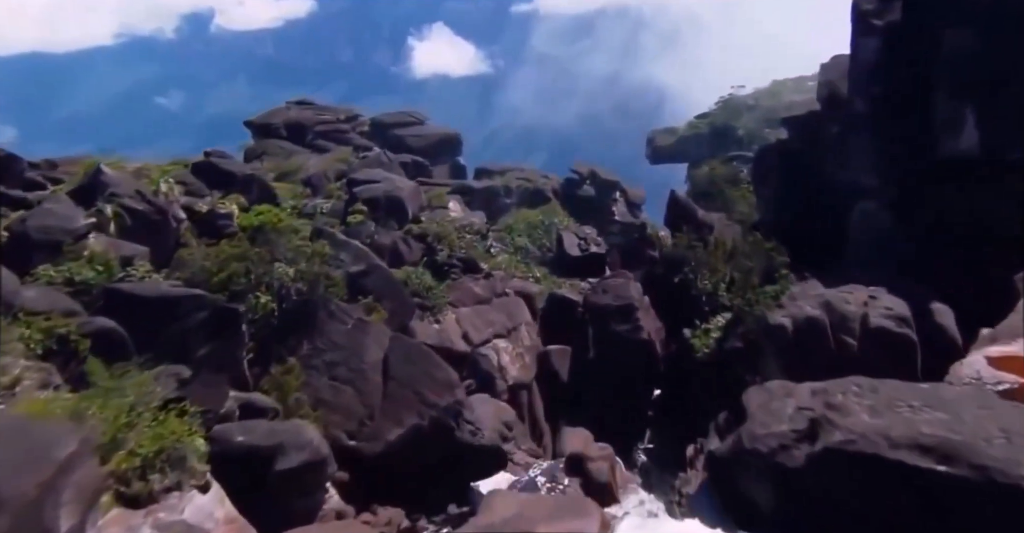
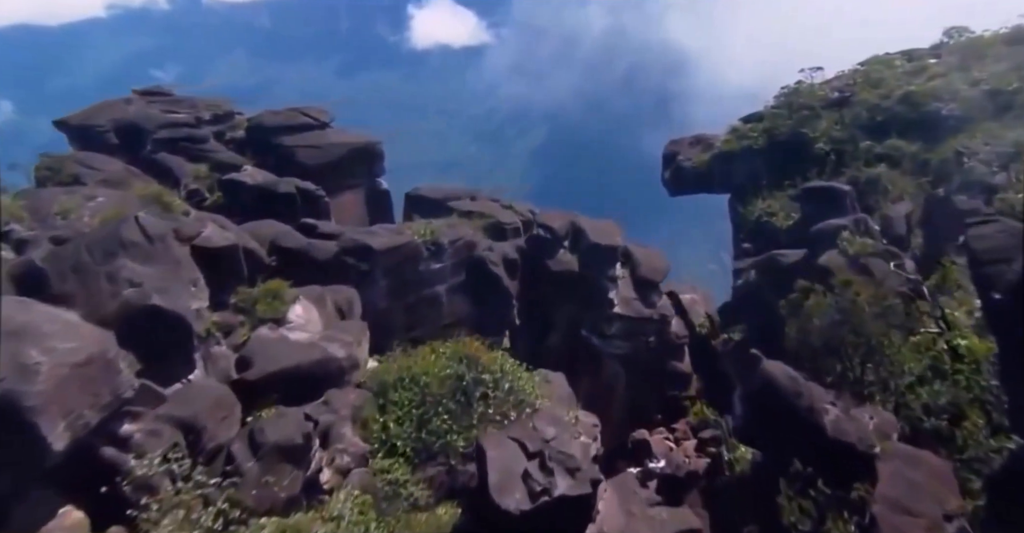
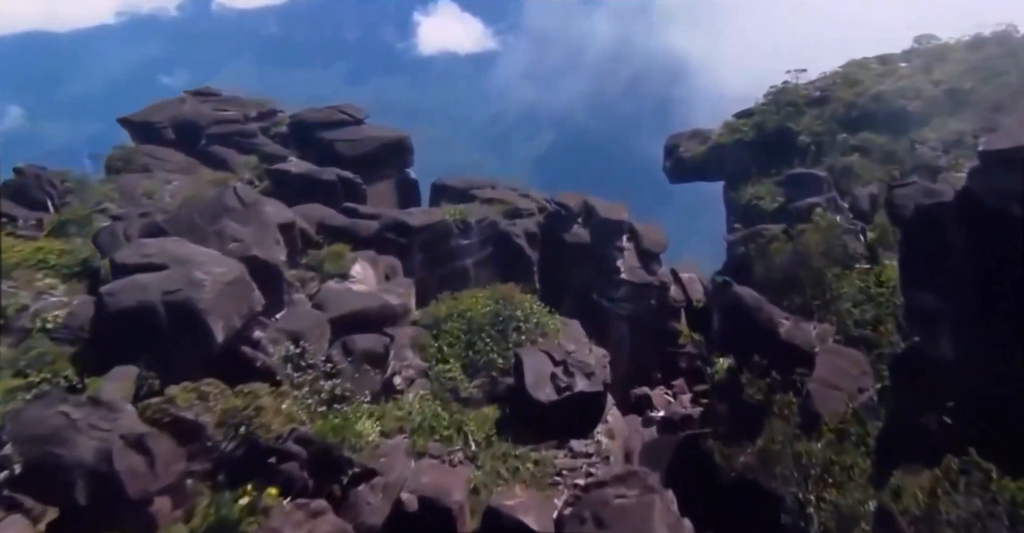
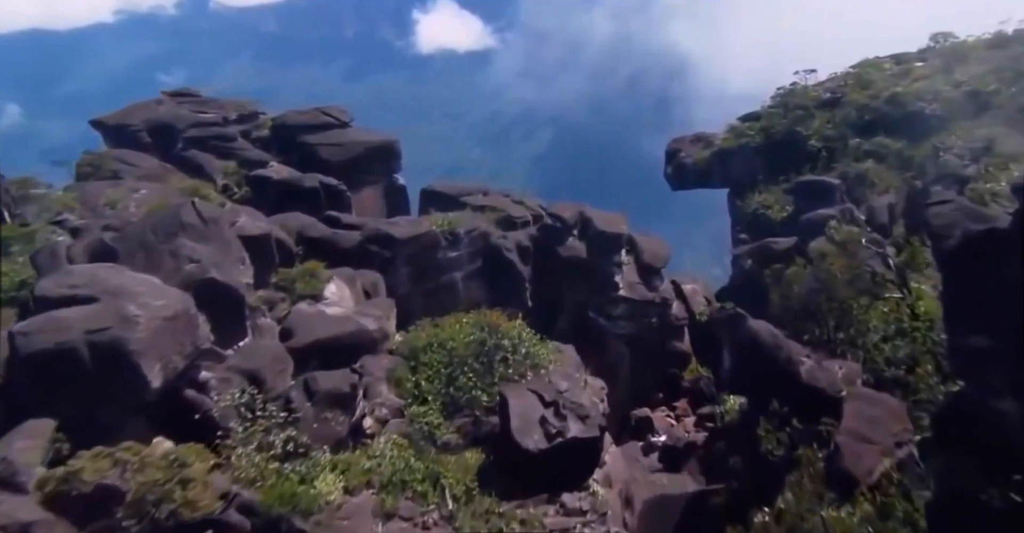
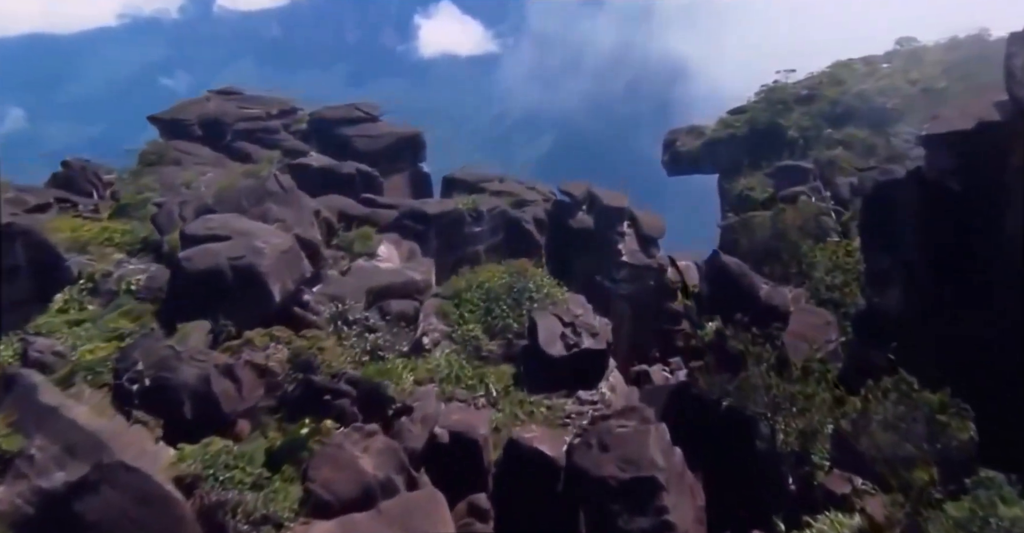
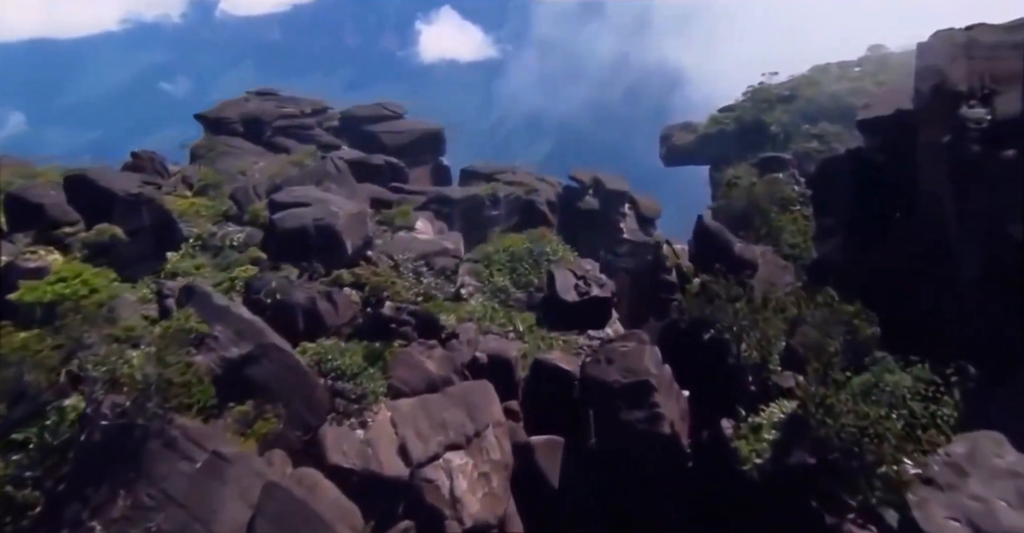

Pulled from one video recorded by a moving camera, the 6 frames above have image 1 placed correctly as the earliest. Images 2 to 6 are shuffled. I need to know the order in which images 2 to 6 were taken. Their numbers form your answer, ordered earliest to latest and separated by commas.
6, 5, 3, 4, 2
